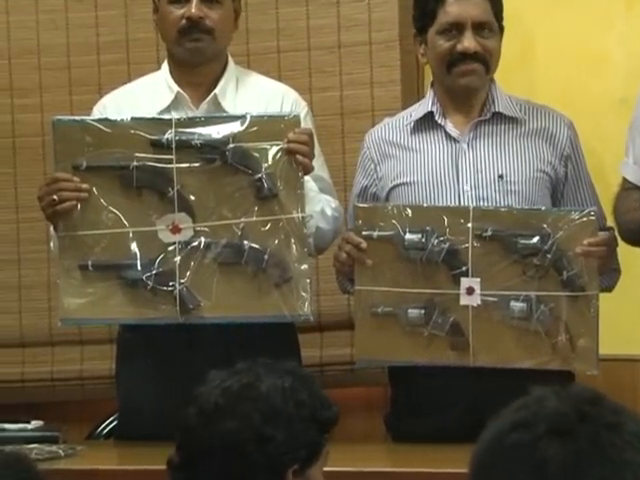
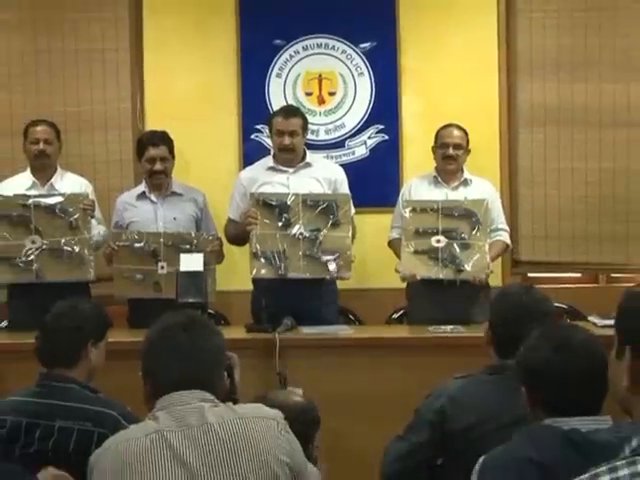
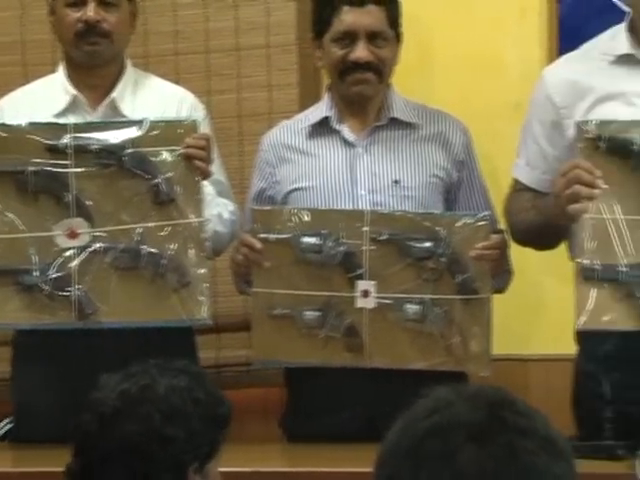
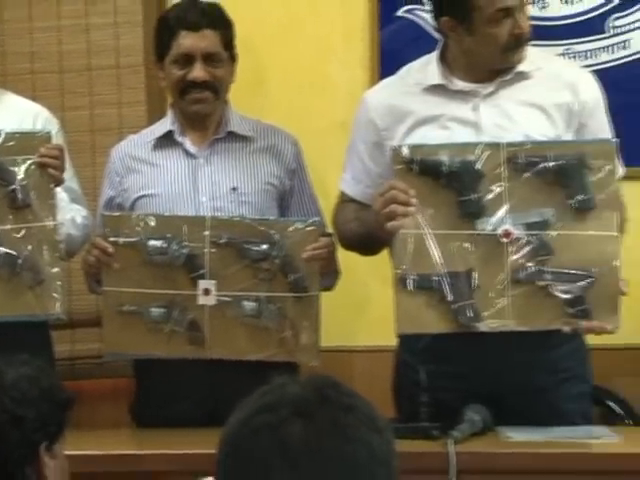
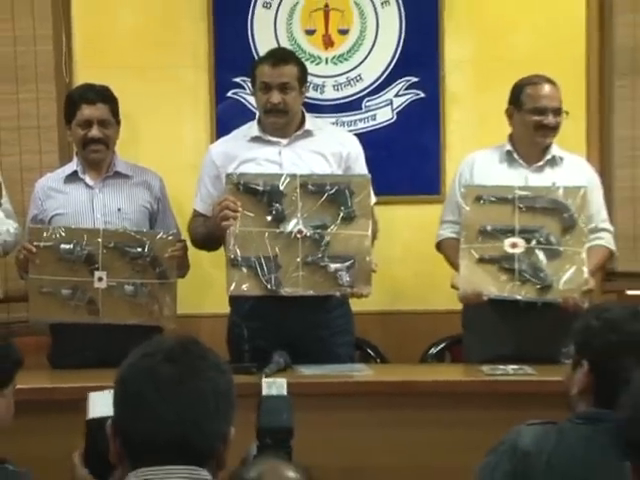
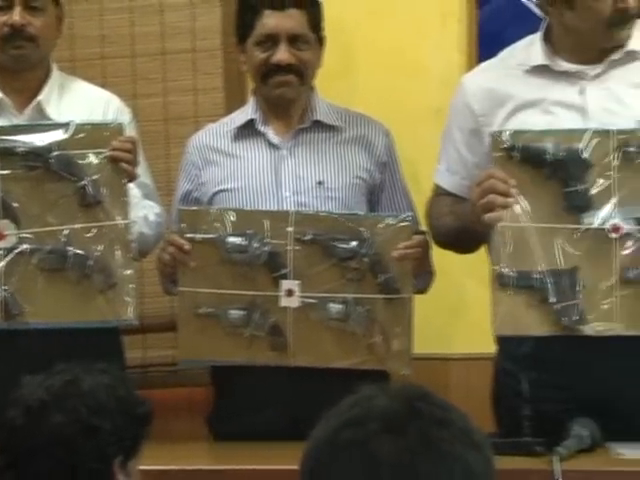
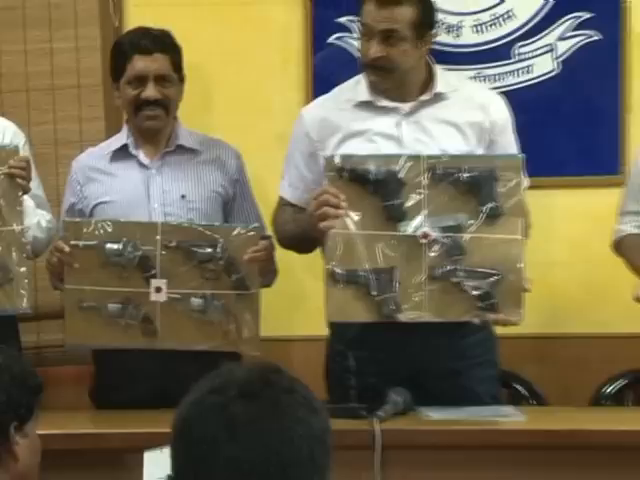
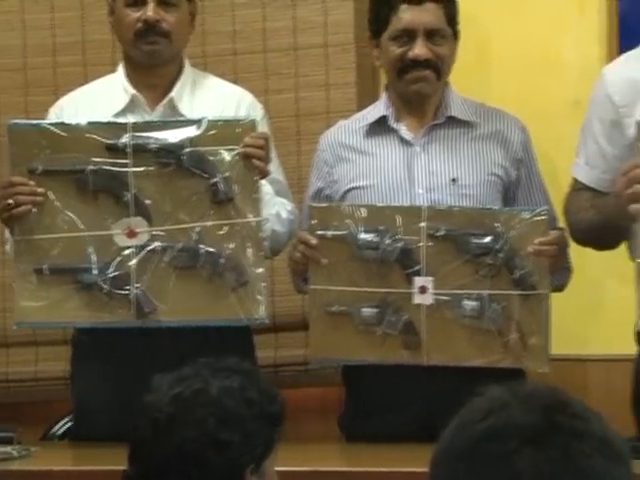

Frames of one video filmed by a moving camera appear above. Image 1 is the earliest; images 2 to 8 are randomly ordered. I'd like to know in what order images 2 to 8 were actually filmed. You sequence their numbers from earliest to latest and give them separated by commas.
8, 3, 6, 4, 7, 5, 2
